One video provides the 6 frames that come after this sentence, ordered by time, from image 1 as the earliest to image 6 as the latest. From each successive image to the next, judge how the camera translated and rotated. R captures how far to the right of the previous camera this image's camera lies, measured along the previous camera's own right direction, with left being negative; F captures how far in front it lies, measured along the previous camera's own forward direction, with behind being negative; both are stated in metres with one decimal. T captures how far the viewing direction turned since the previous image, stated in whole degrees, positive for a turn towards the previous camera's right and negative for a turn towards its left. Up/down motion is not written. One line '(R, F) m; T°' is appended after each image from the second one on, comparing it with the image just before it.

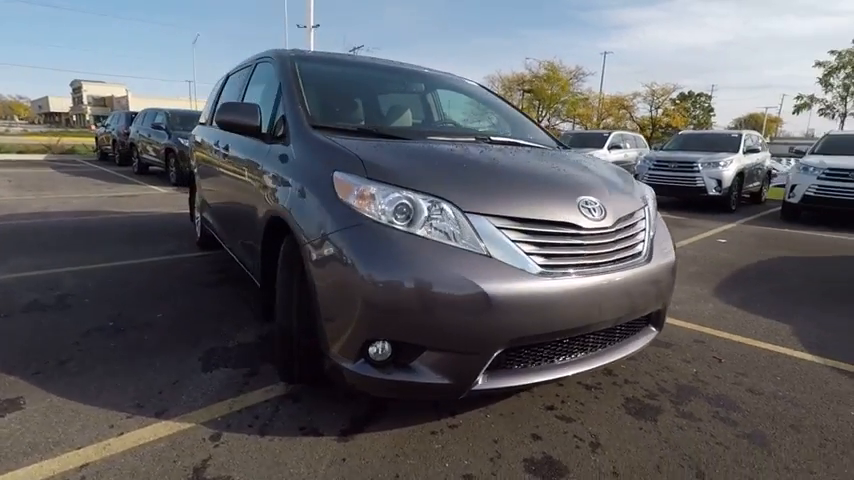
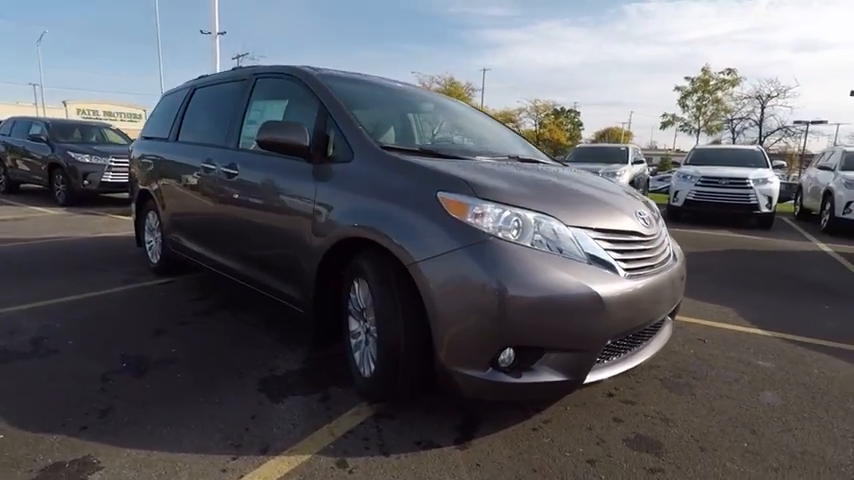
(-1.1, 0.0) m; +13°
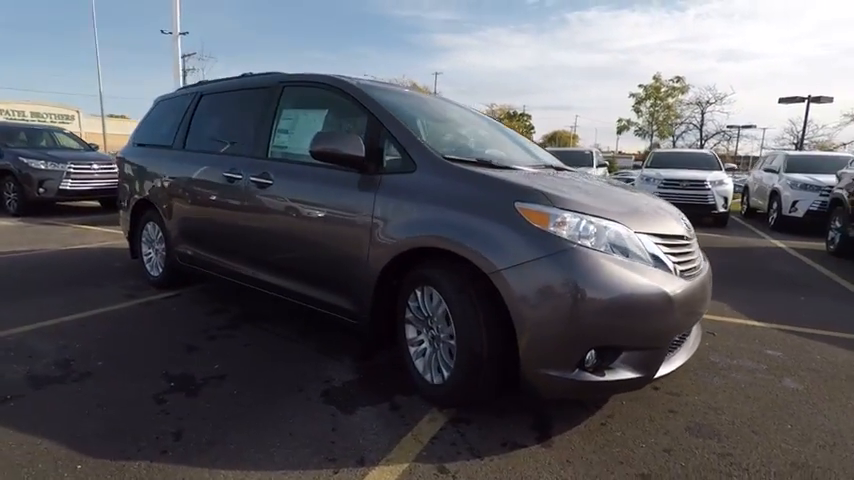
(-0.7, 0.0) m; +6°
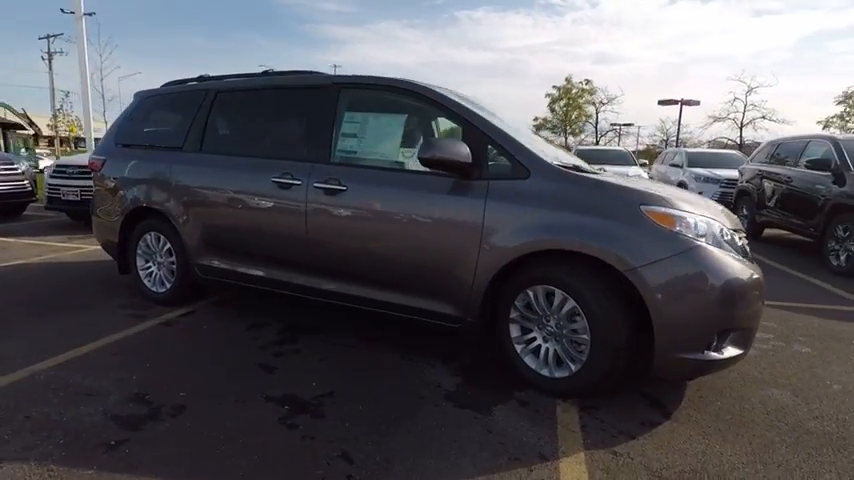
(-1.4, +0.1) m; +12°
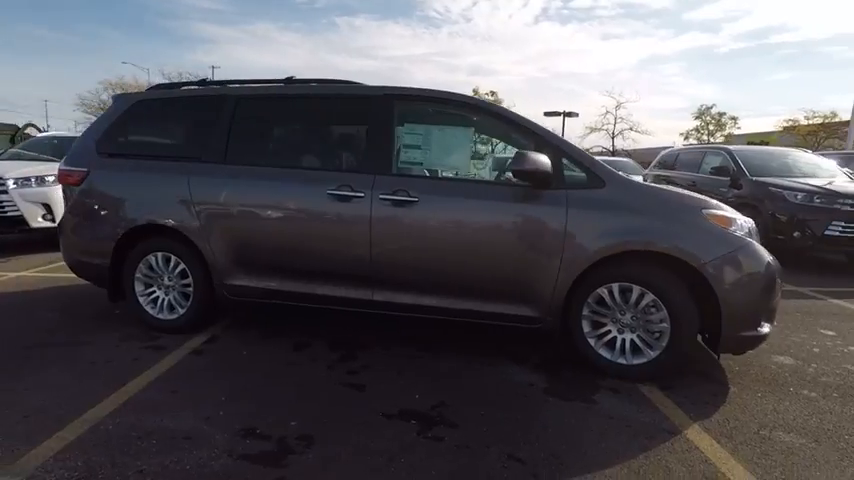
(-1.5, +0.1) m; +14°
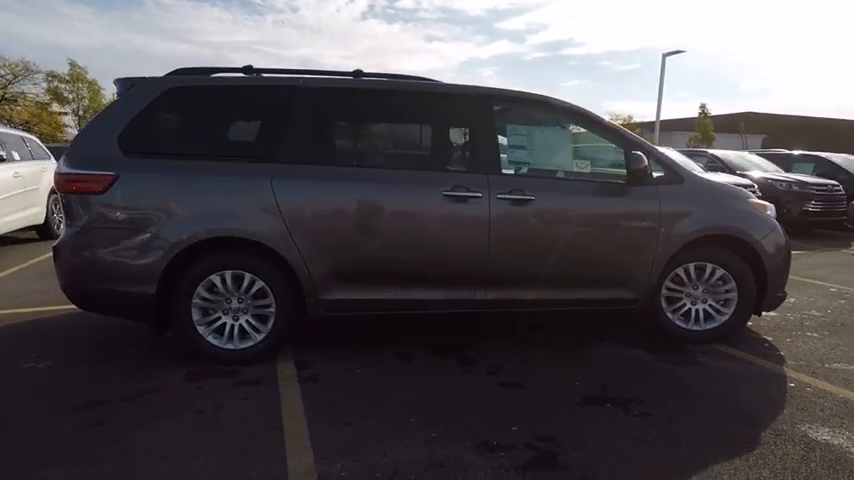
(-2.2, +0.4) m; +20°
